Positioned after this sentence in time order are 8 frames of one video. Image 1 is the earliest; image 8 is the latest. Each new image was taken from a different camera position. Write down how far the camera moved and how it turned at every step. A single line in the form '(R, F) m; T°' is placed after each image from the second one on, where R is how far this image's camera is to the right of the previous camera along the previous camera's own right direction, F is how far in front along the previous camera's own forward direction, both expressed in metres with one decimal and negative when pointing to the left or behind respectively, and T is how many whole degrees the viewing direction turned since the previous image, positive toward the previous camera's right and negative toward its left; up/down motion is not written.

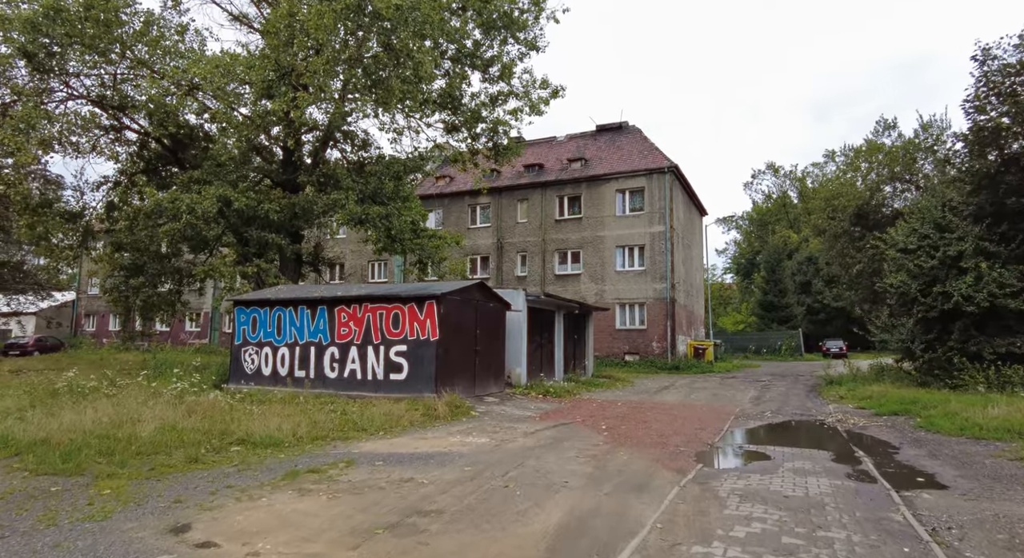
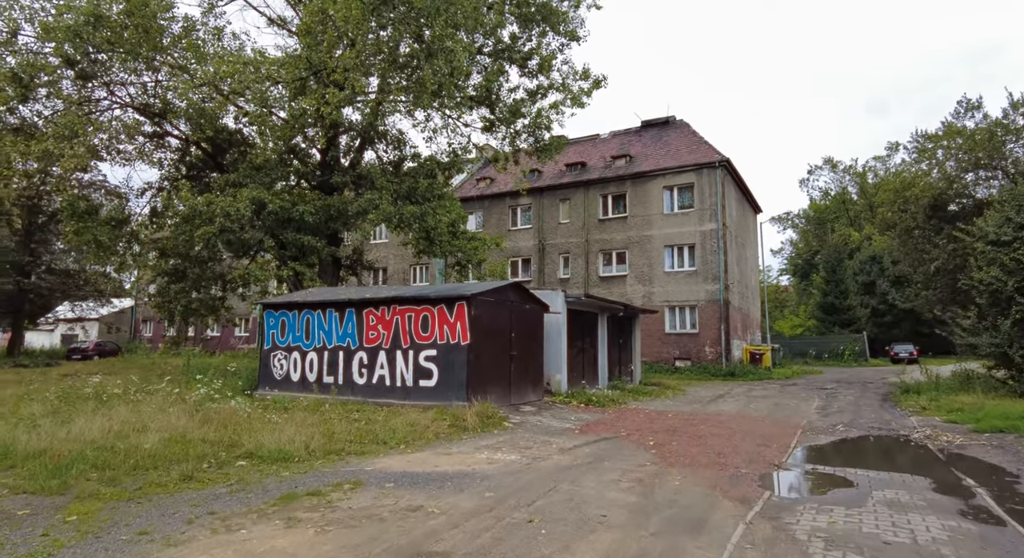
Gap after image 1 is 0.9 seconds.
(+0.2, +0.8) m; -4°
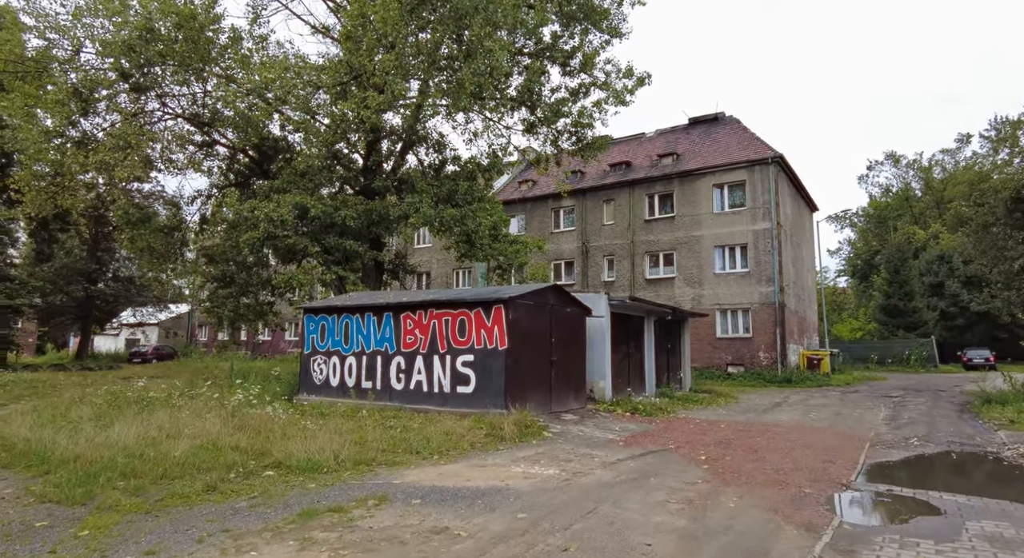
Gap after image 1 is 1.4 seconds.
(+0.1, +0.4) m; -4°
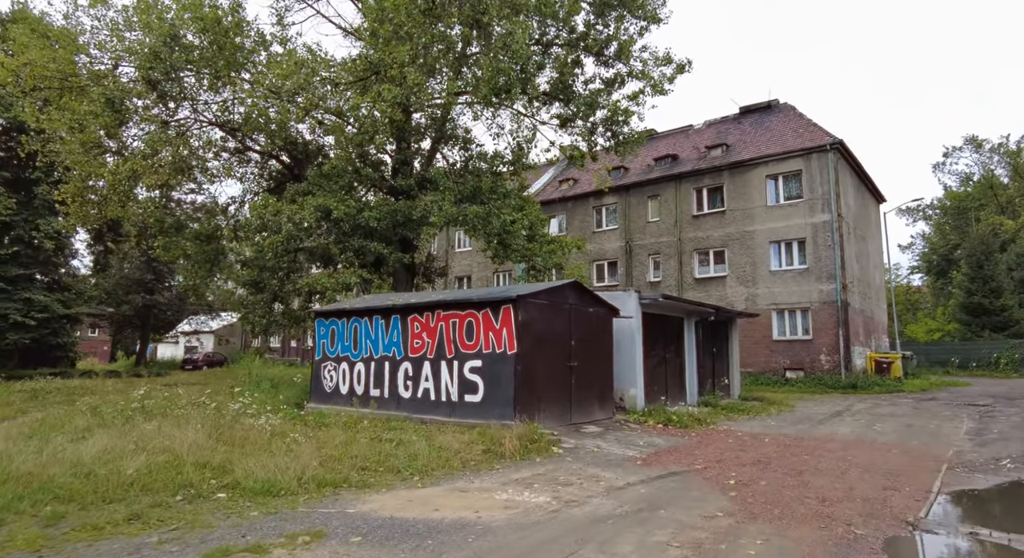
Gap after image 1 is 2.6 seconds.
(+0.6, +1.0) m; -5°
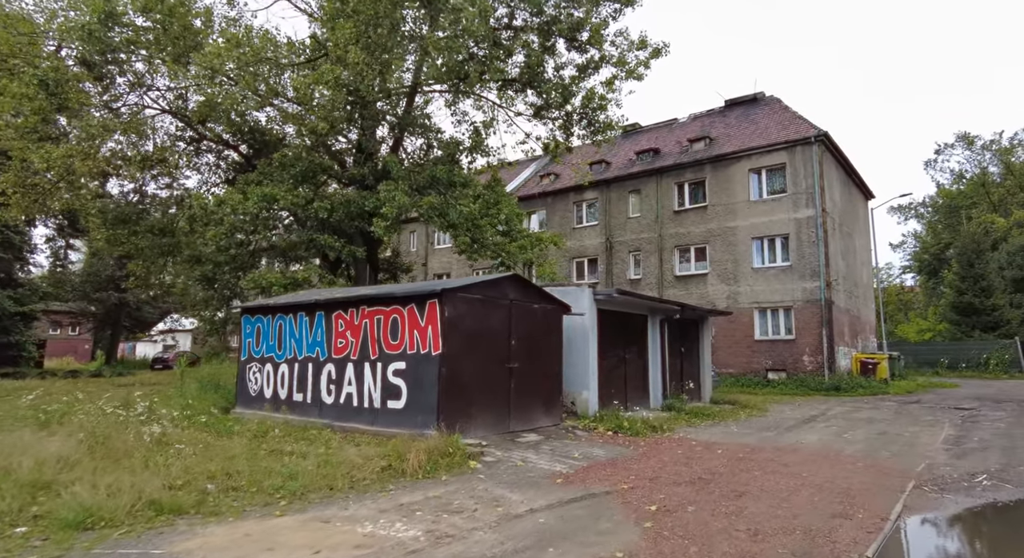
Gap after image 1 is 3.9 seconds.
(+0.9, +0.9) m; 0°
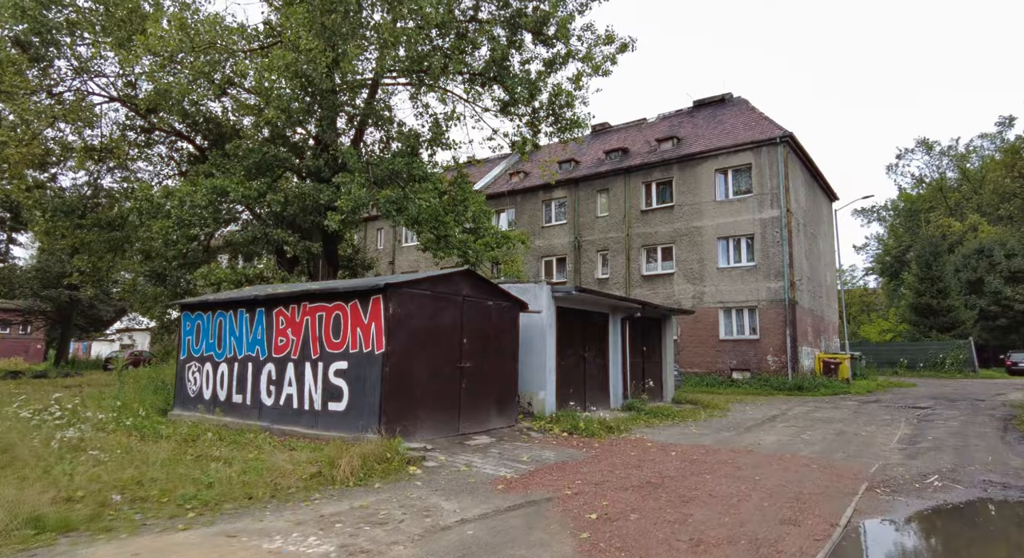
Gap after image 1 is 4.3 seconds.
(+0.3, +0.3) m; +2°
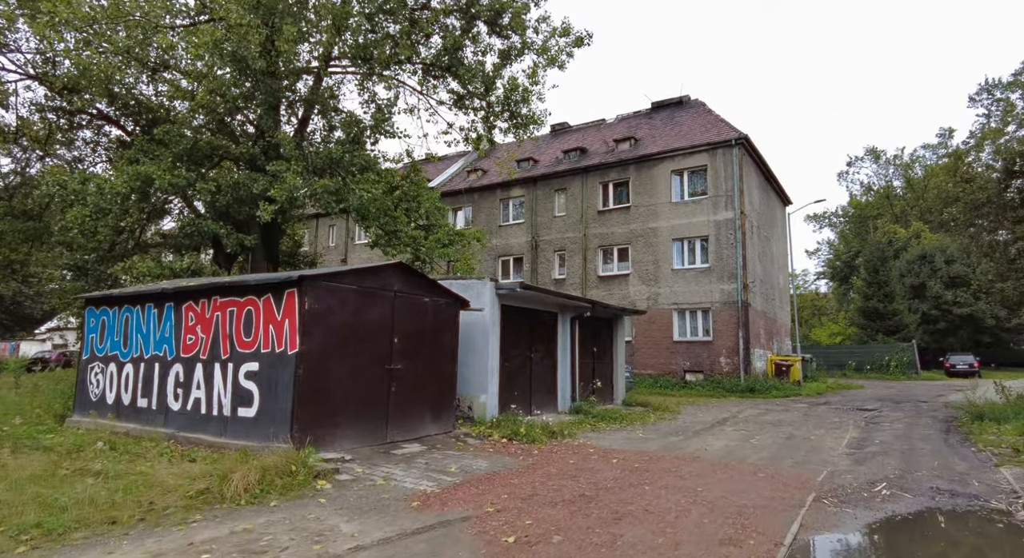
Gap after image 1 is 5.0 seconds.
(+0.3, +0.6) m; +4°
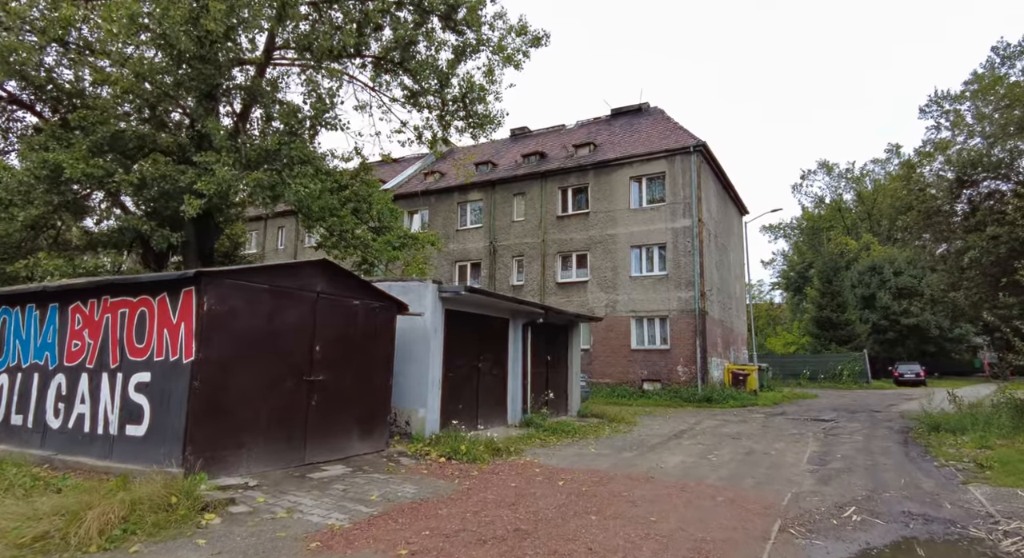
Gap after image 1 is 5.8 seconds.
(+0.3, +0.7) m; +4°
